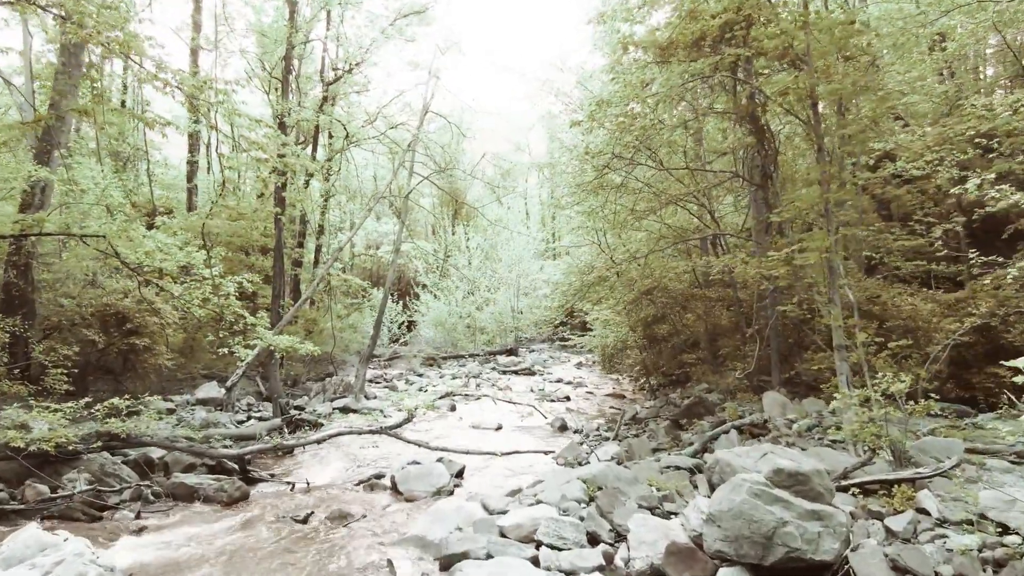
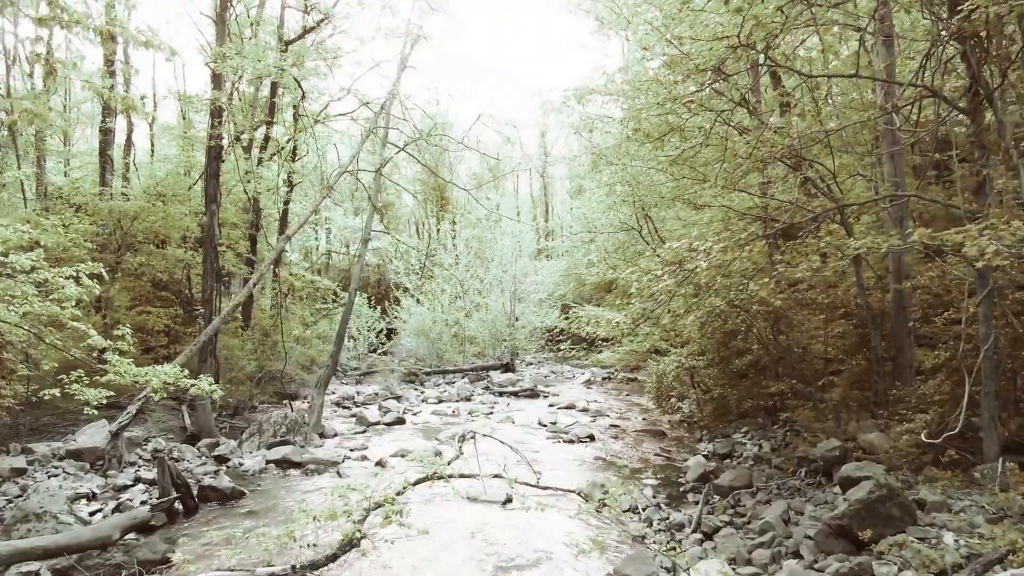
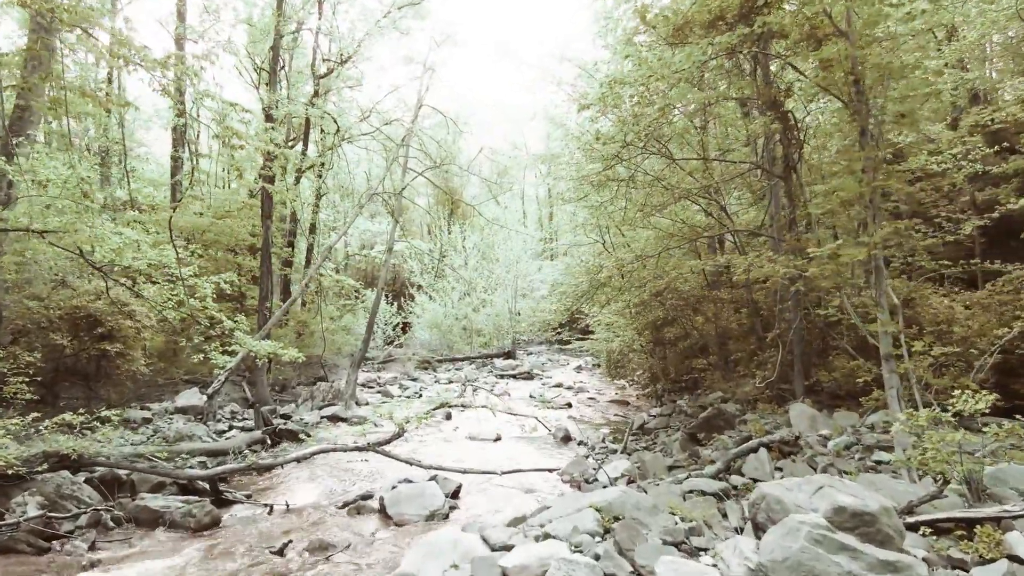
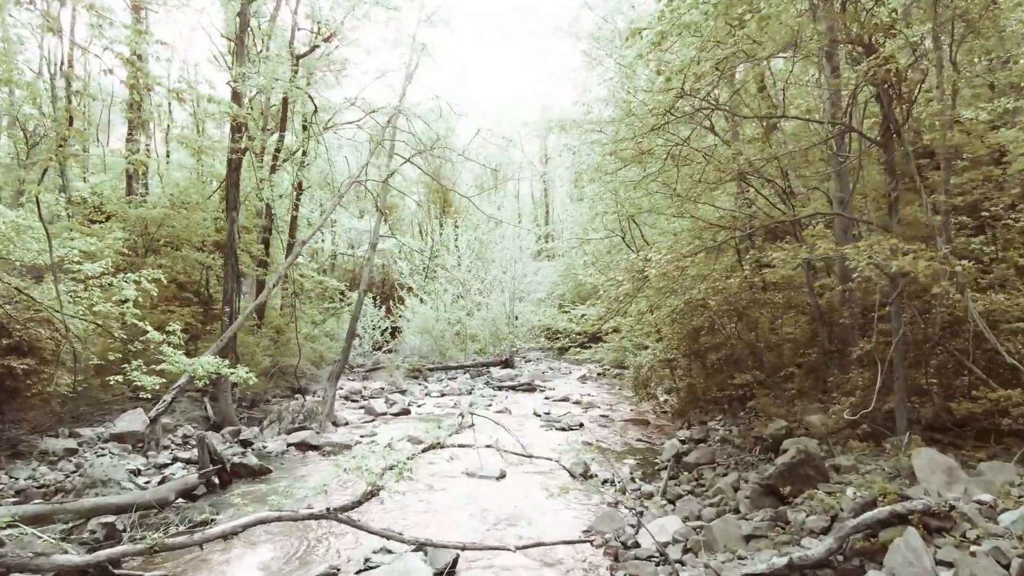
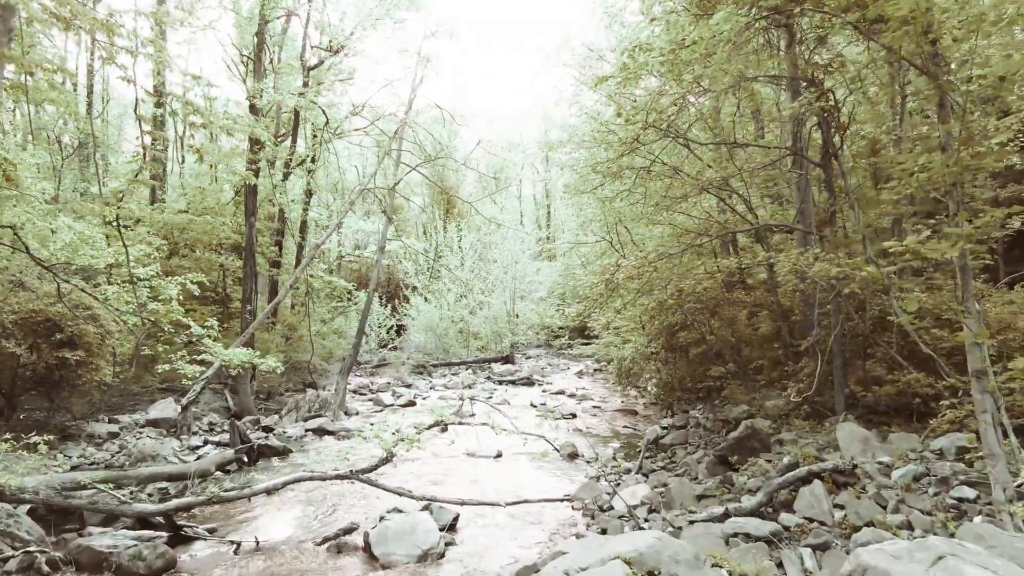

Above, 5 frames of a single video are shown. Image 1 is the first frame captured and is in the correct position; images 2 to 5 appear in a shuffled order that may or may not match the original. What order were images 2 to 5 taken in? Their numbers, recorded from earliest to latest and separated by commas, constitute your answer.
3, 5, 4, 2
